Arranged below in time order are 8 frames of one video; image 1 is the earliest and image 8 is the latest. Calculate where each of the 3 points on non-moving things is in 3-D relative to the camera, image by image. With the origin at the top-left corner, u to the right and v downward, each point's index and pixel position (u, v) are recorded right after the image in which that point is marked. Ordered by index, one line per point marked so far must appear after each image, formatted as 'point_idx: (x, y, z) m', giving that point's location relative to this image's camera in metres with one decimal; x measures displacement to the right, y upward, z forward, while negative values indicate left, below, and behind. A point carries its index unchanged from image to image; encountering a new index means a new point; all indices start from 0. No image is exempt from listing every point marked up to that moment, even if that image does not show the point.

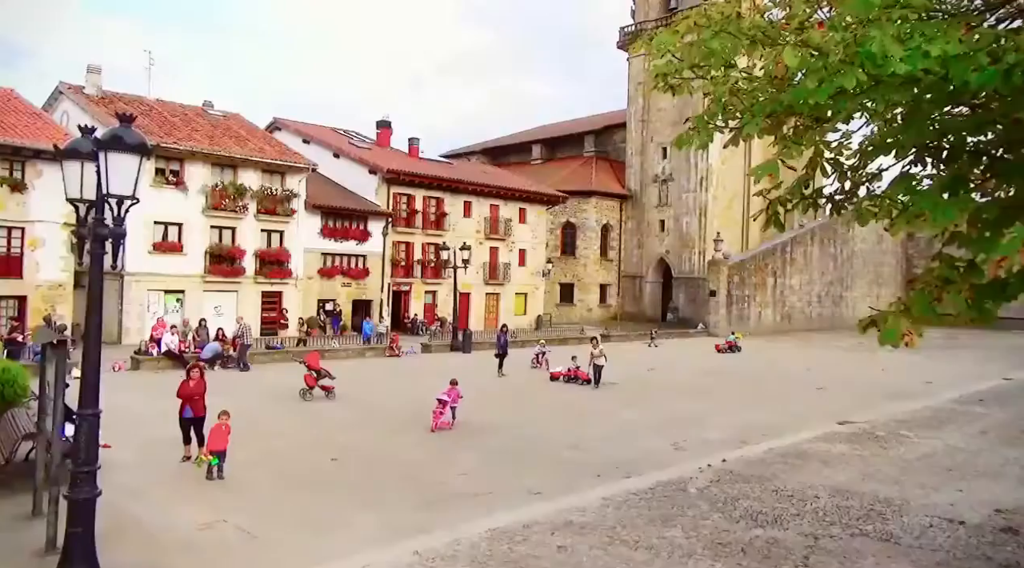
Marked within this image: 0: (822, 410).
0: (+6.1, -2.5, +15.6) m
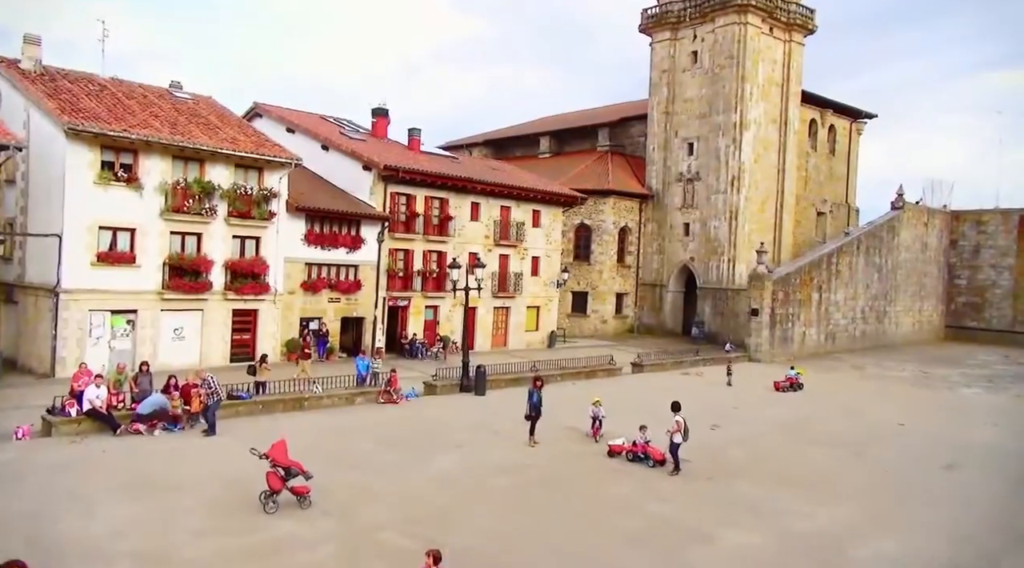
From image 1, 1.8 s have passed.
0: (+6.8, -3.4, +11.2) m
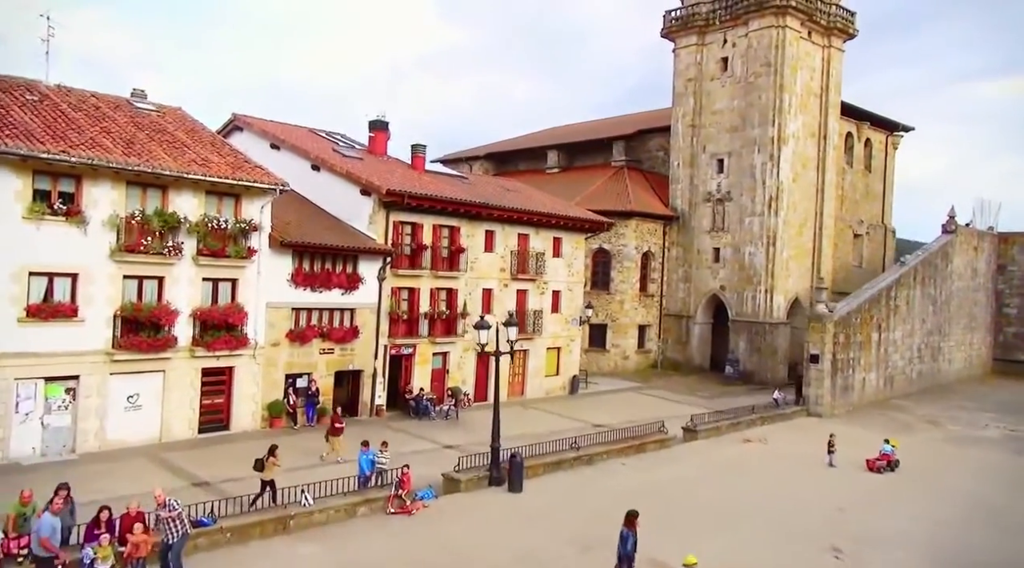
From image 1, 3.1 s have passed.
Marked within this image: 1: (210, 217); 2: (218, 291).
0: (+7.8, -4.6, +7.0) m
1: (-7.4, +1.6, +19.3) m
2: (-7.4, -0.2, +19.9) m
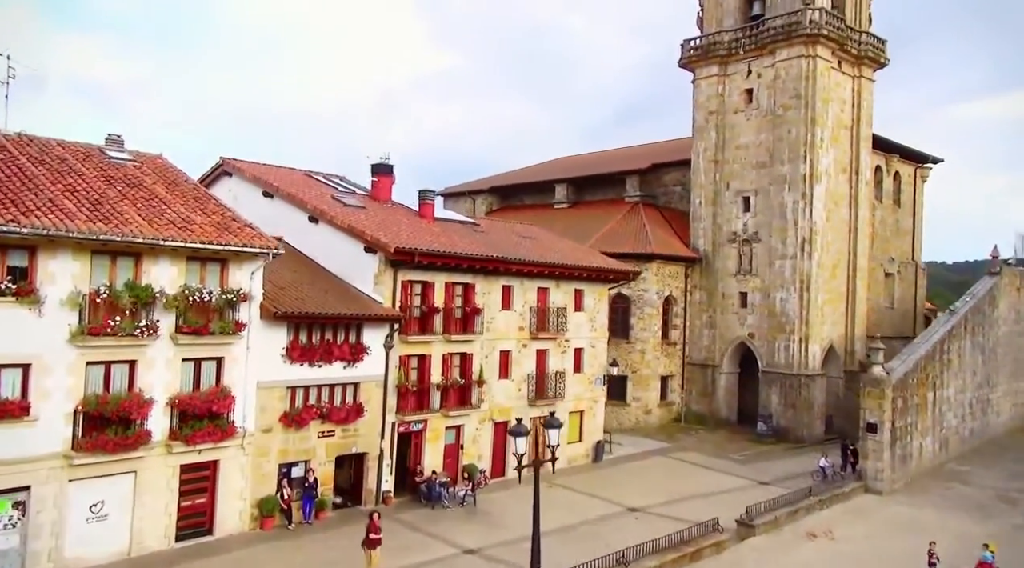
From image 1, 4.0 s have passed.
0: (+8.6, -5.9, +4.1) m
1: (-6.7, -0.1, +16.5) m
2: (-6.7, -1.9, +17.1) m
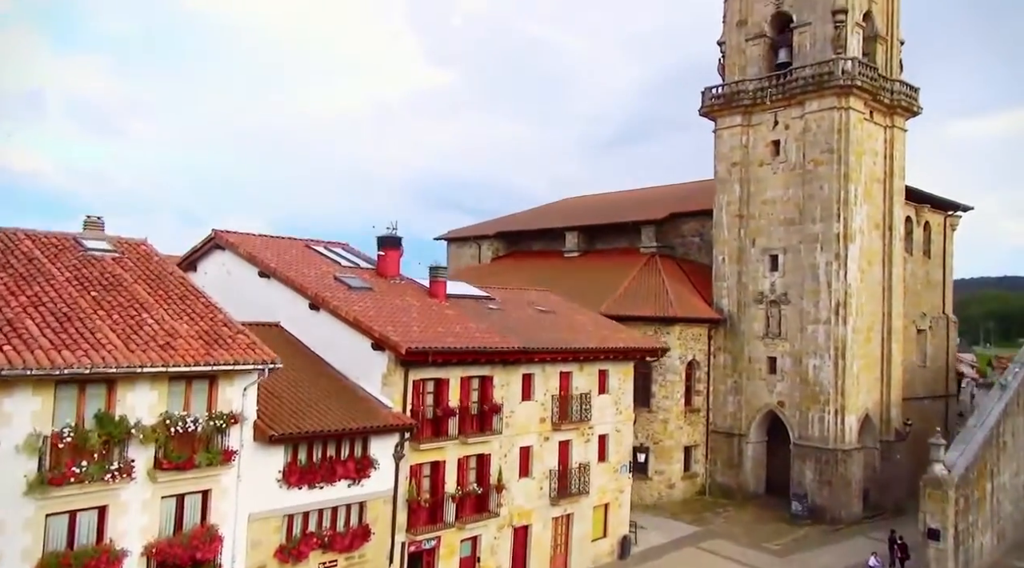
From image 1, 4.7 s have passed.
0: (+9.2, -7.9, +1.8) m
1: (-6.1, -2.4, +14.2) m
2: (-6.1, -4.2, +14.7) m
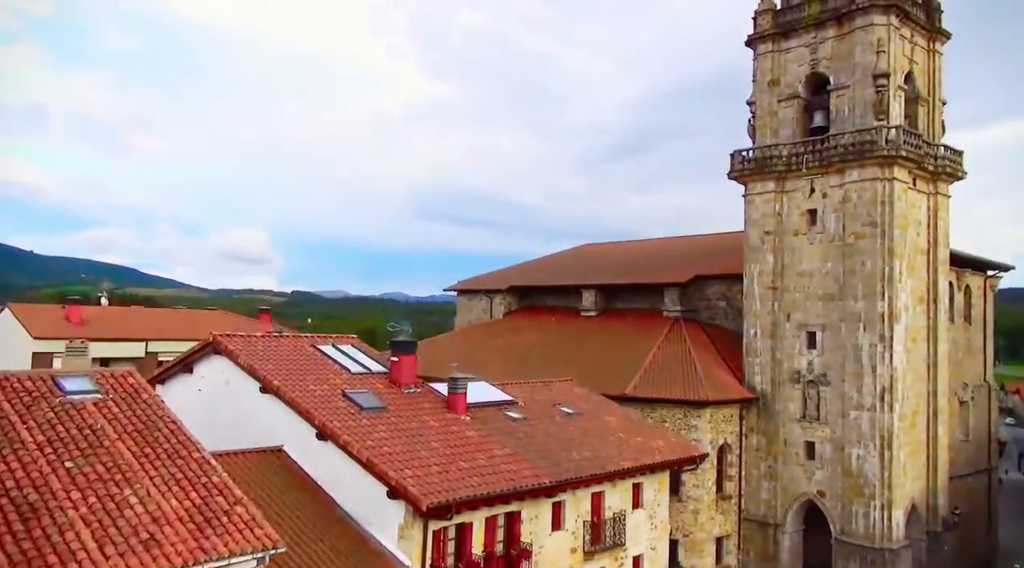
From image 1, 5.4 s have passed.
0: (+9.9, -10.5, -0.6) m
1: (-5.4, -5.3, +12.0) m
2: (-5.5, -7.1, +12.5) m
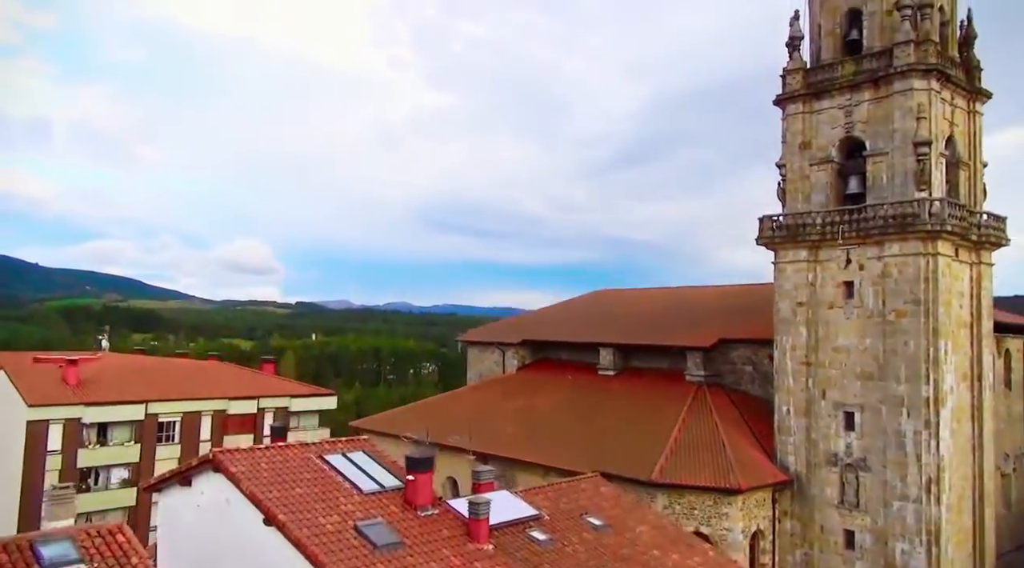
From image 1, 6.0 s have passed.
0: (+10.5, -13.0, -2.5) m
1: (-4.8, -8.0, +10.2) m
2: (-4.8, -9.8, +10.7) m
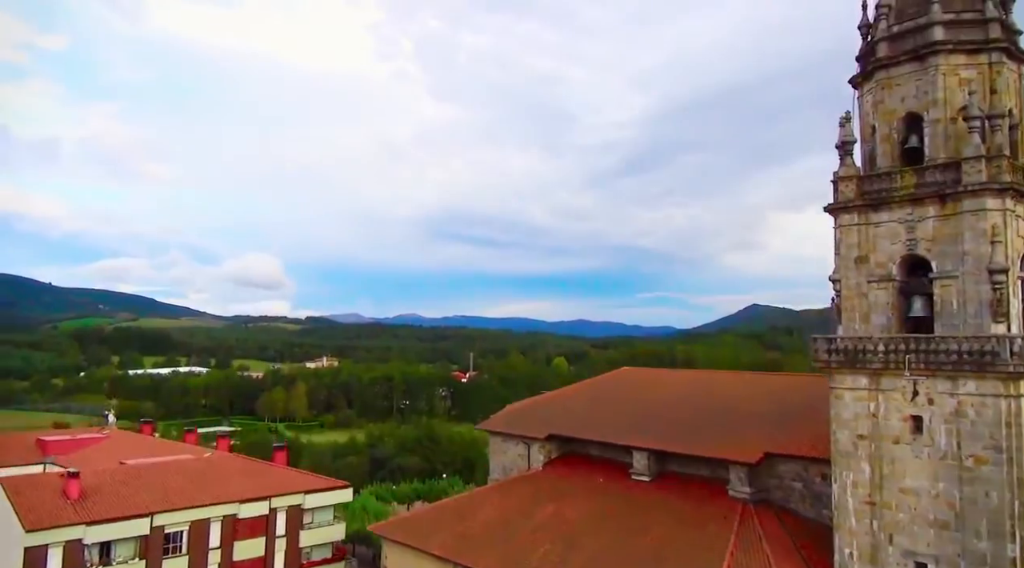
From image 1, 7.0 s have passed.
0: (+11.5, -17.2, -5.4) m
1: (-3.8, -12.7, +7.6) m
2: (-3.7, -14.5, +8.0) m
